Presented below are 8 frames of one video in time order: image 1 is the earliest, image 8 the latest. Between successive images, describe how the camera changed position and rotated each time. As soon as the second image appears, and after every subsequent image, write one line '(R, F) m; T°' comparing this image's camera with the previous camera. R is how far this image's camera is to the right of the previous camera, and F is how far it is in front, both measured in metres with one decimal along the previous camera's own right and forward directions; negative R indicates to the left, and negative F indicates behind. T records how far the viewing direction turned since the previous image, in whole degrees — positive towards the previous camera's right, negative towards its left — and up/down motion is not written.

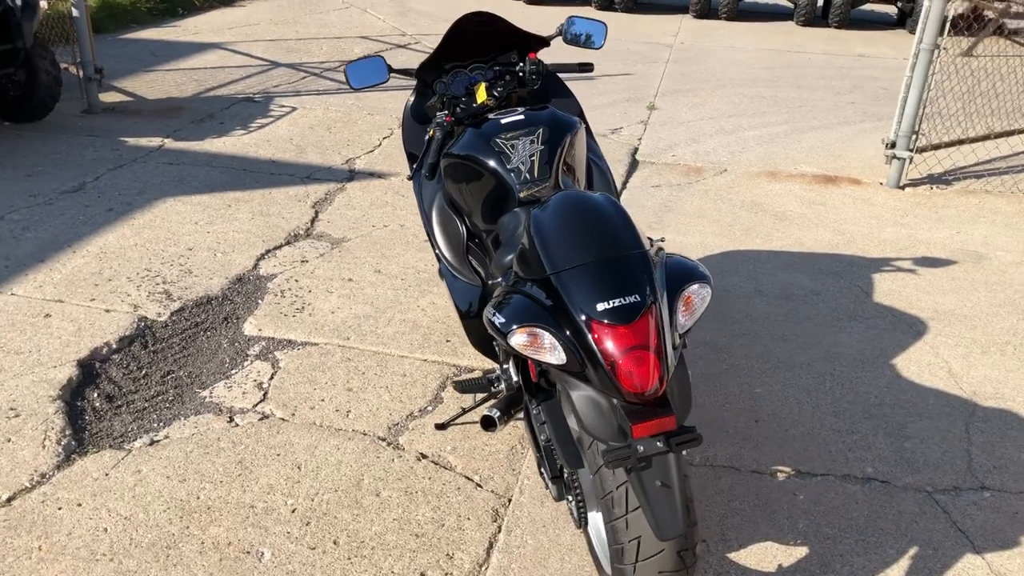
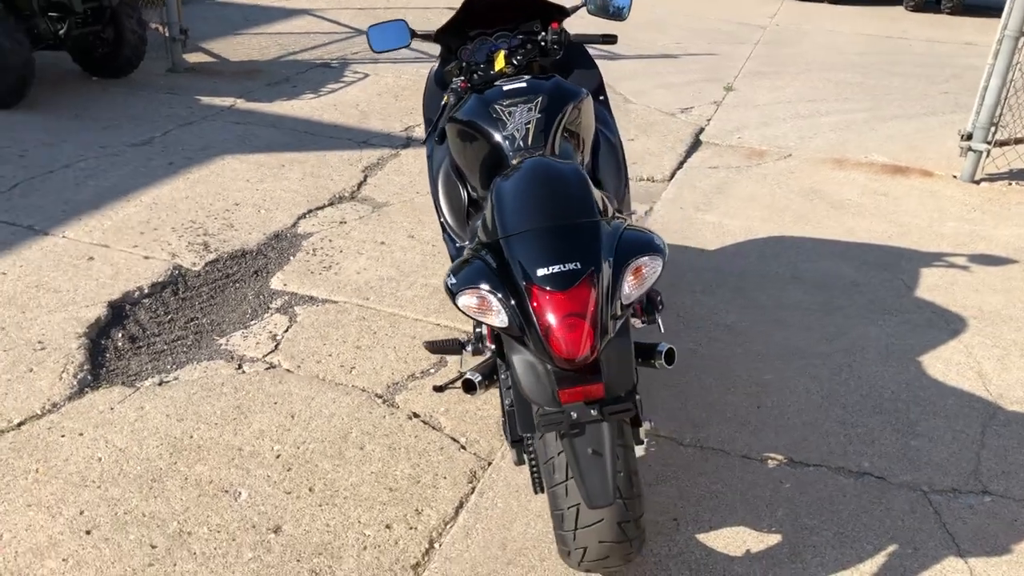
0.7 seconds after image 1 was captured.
(+0.4, 0.0) m; -6°
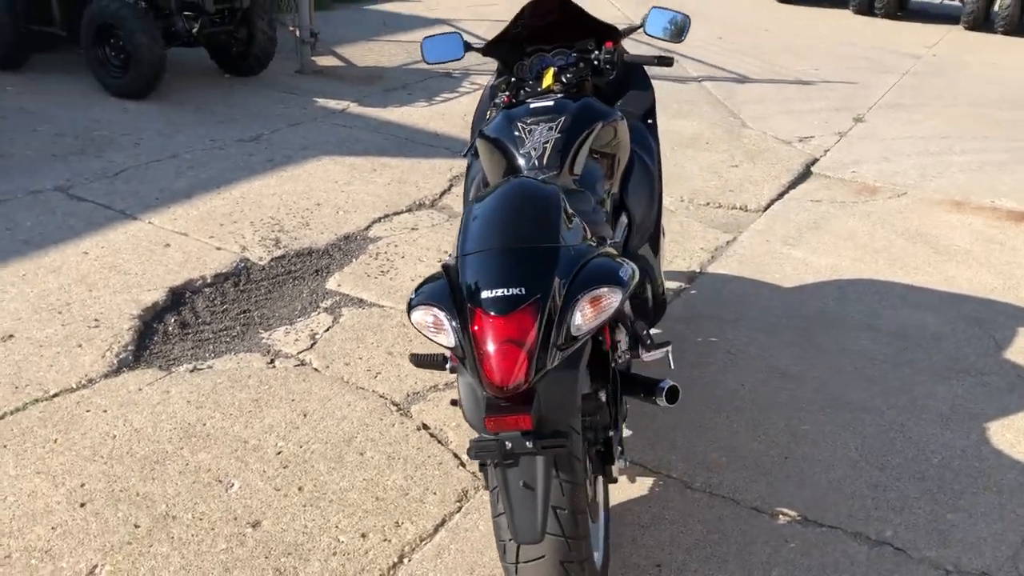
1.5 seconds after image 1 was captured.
(+0.5, +0.1) m; -9°
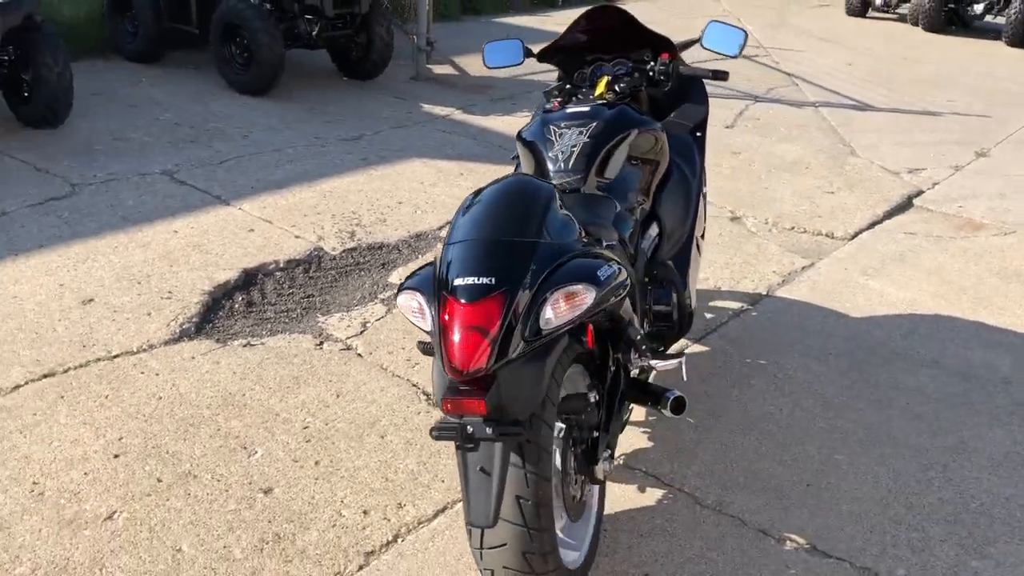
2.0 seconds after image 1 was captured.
(+0.4, 0.0) m; -8°
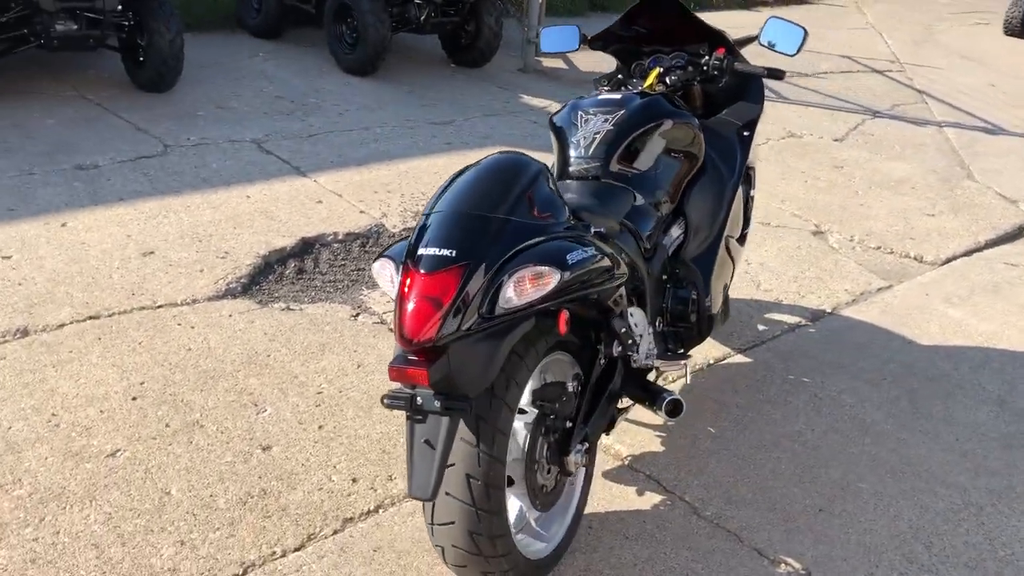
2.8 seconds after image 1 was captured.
(+0.4, +0.1) m; -8°
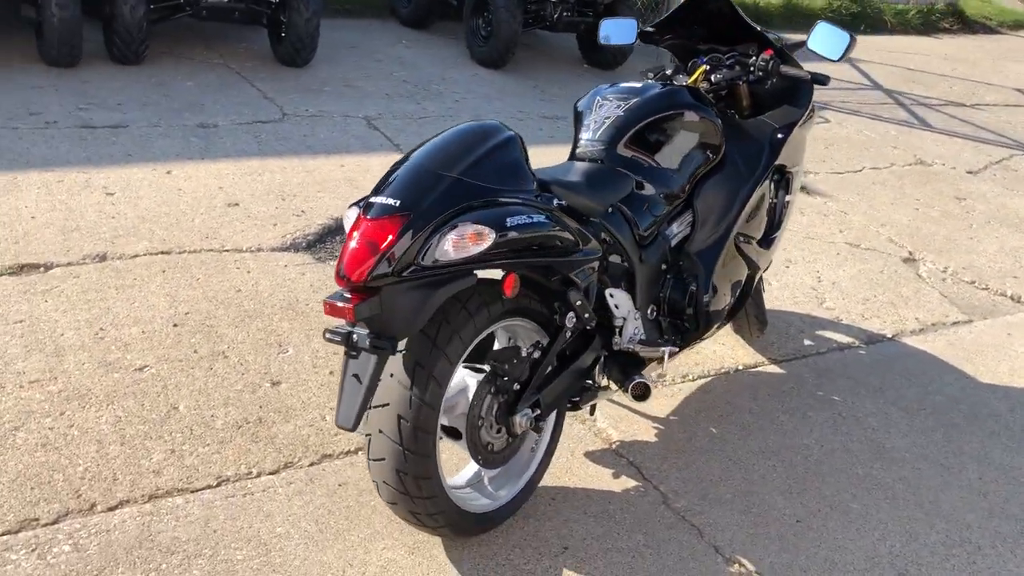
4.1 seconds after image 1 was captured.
(+0.6, -0.1) m; -10°
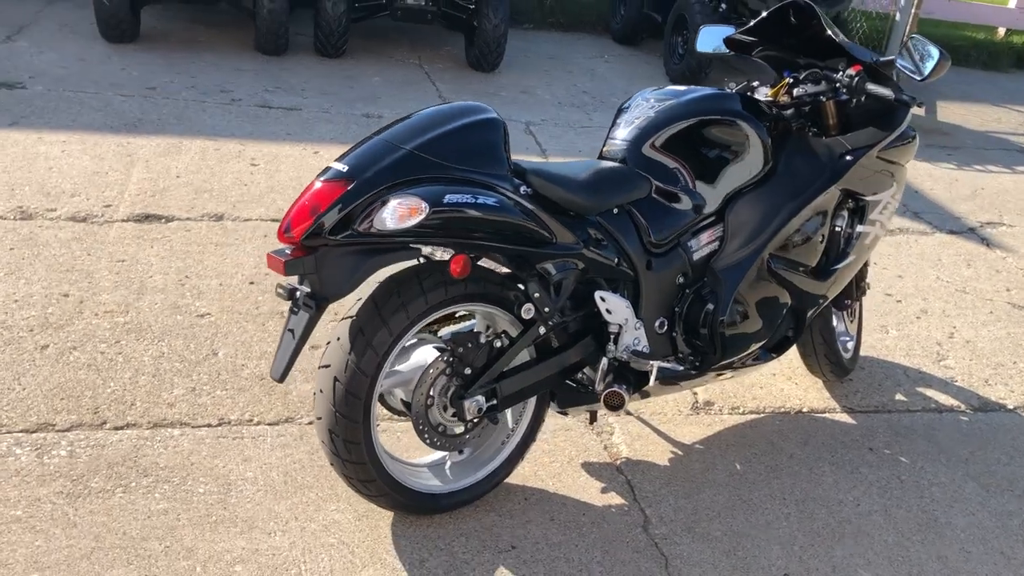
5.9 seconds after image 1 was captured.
(+0.8, +0.1) m; -16°
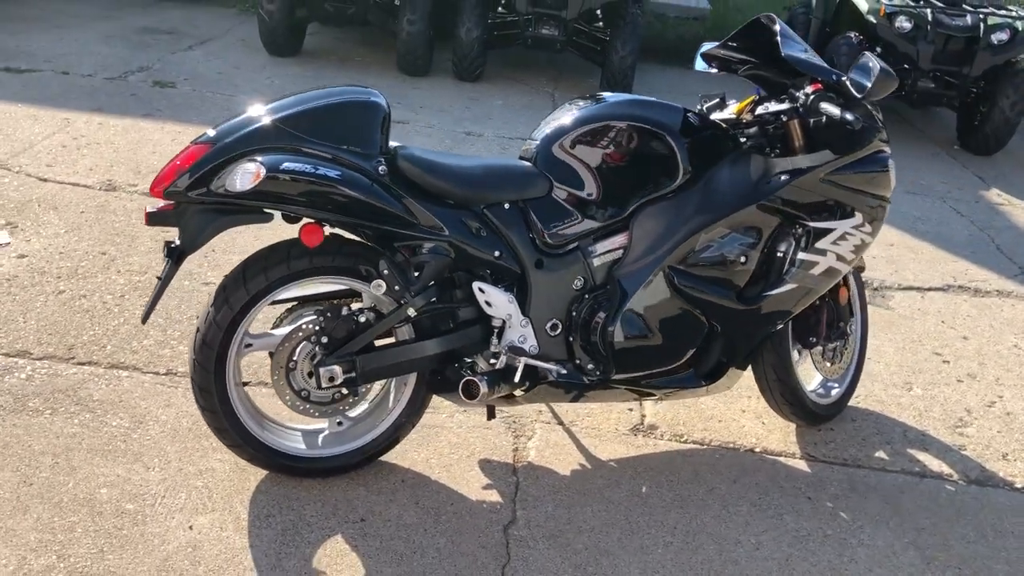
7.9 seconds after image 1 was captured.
(+1.1, +0.1) m; -15°
